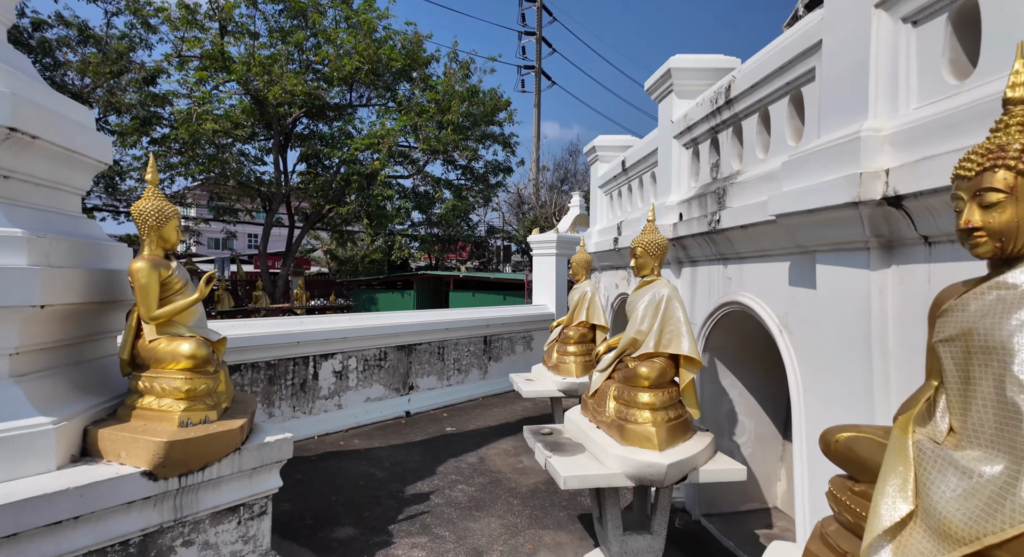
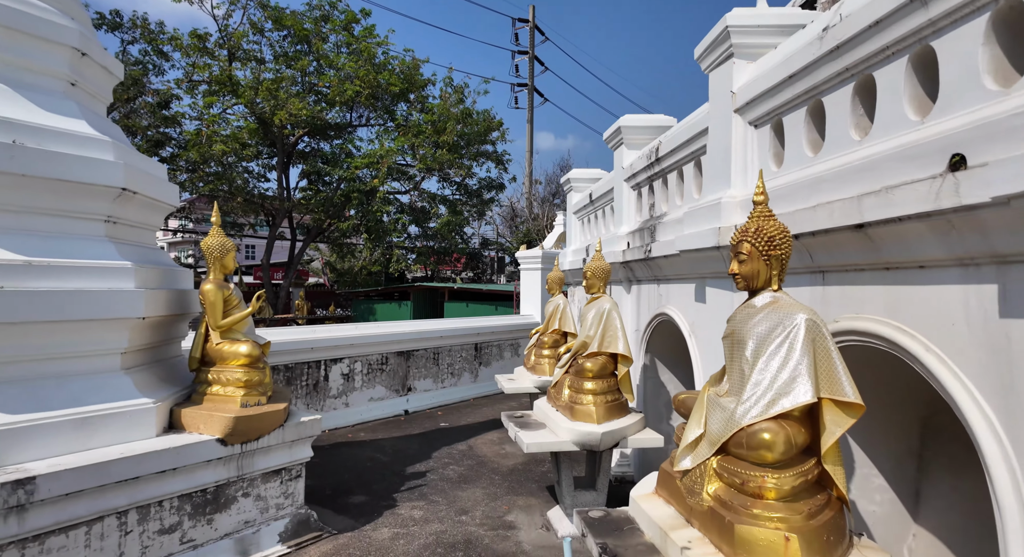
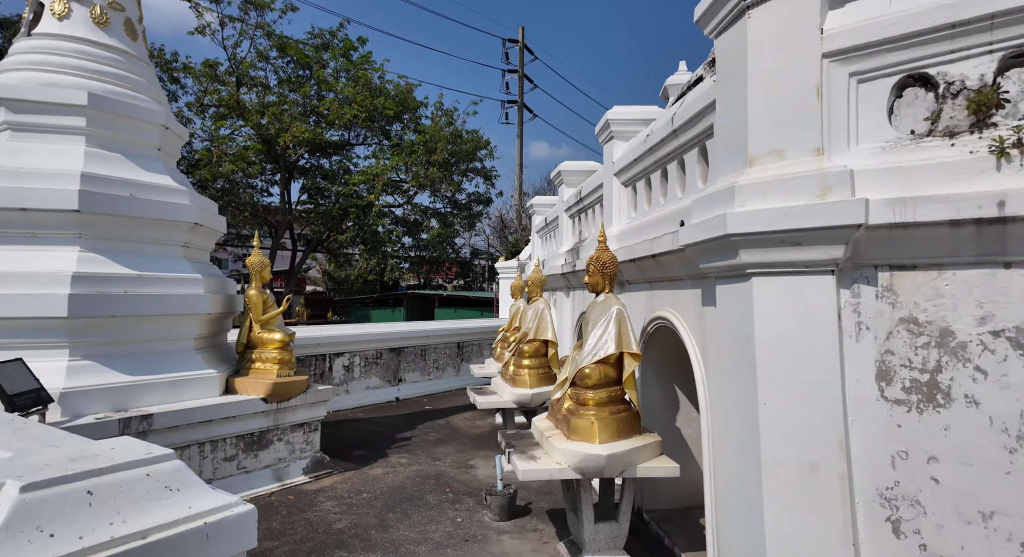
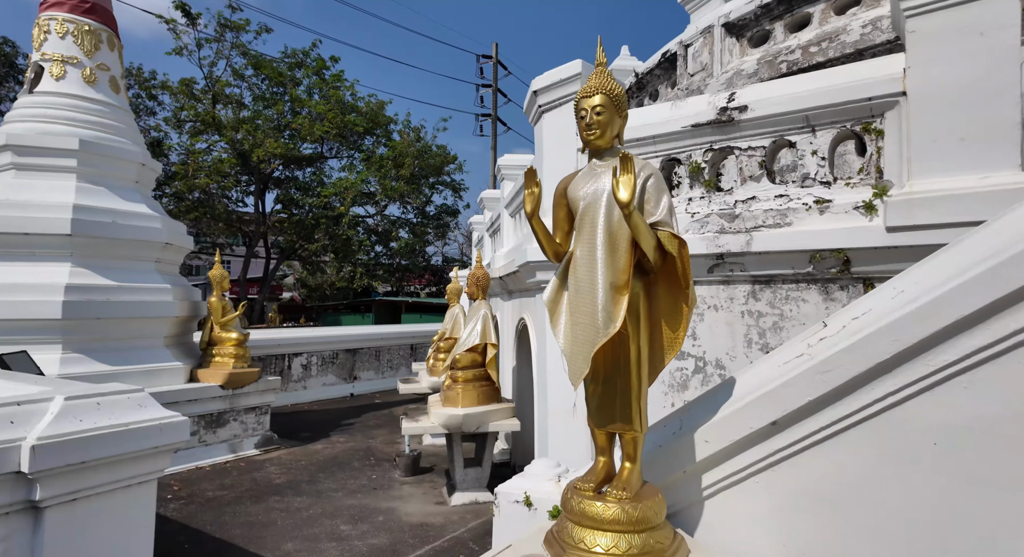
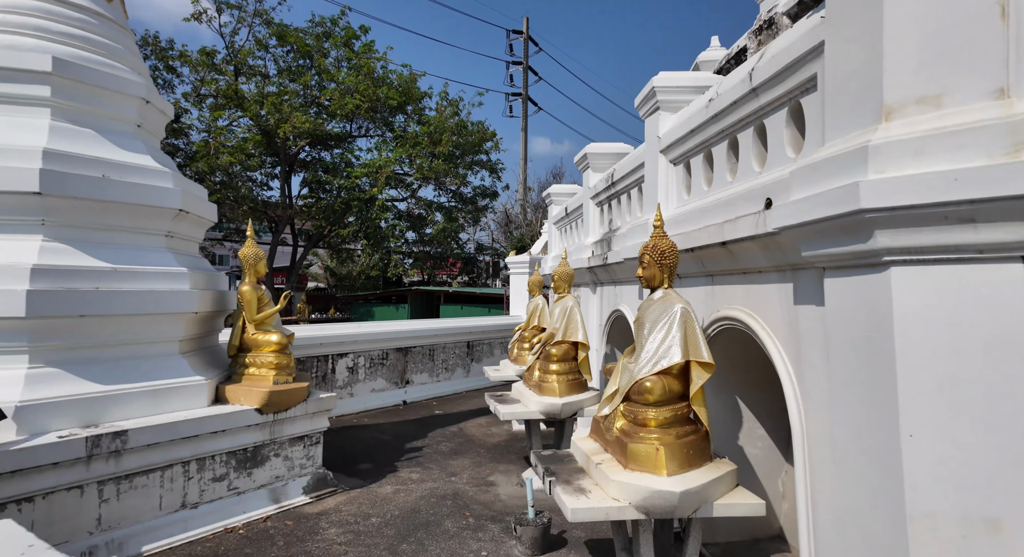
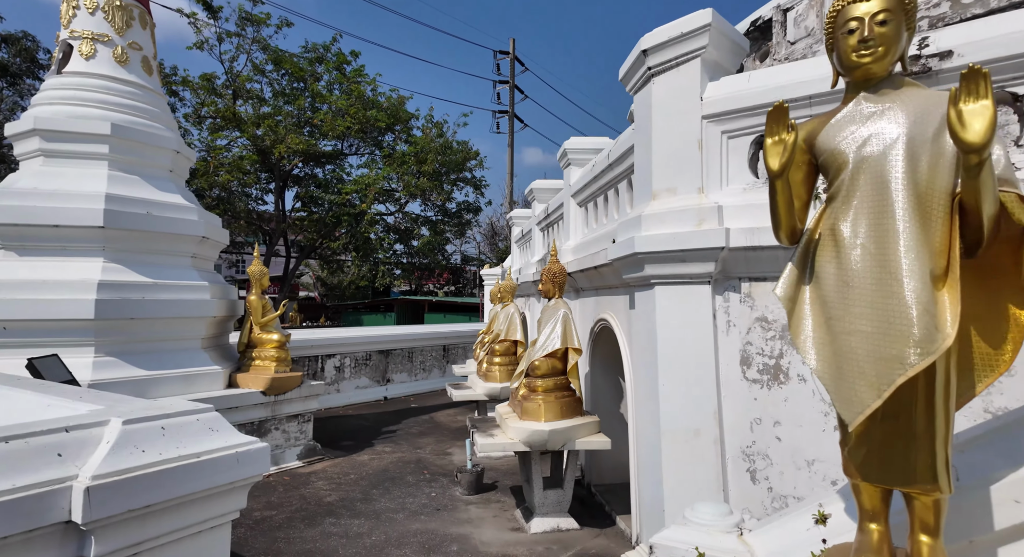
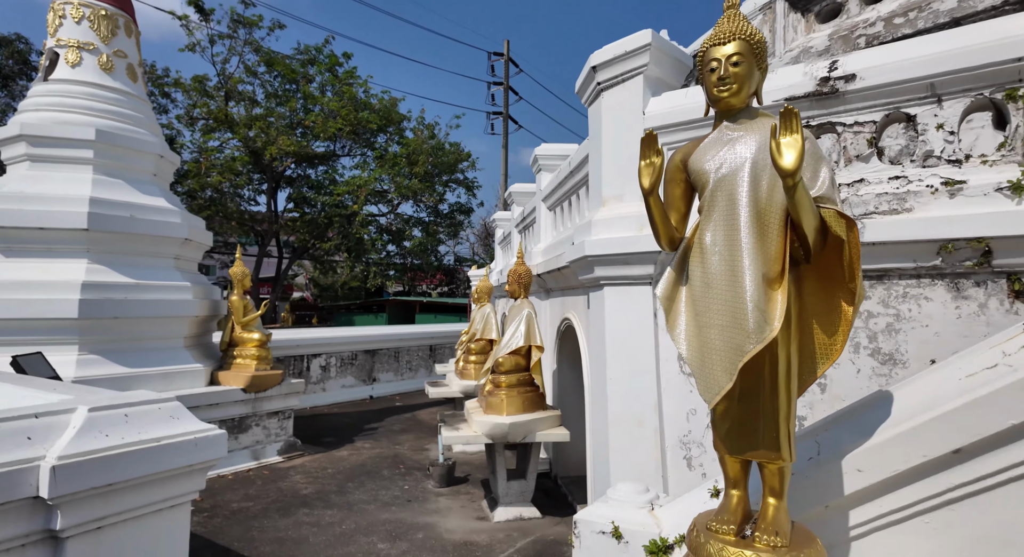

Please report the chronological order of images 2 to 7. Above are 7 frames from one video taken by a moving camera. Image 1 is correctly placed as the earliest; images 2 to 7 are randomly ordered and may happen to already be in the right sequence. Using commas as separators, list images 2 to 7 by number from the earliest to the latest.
2, 5, 3, 6, 7, 4
